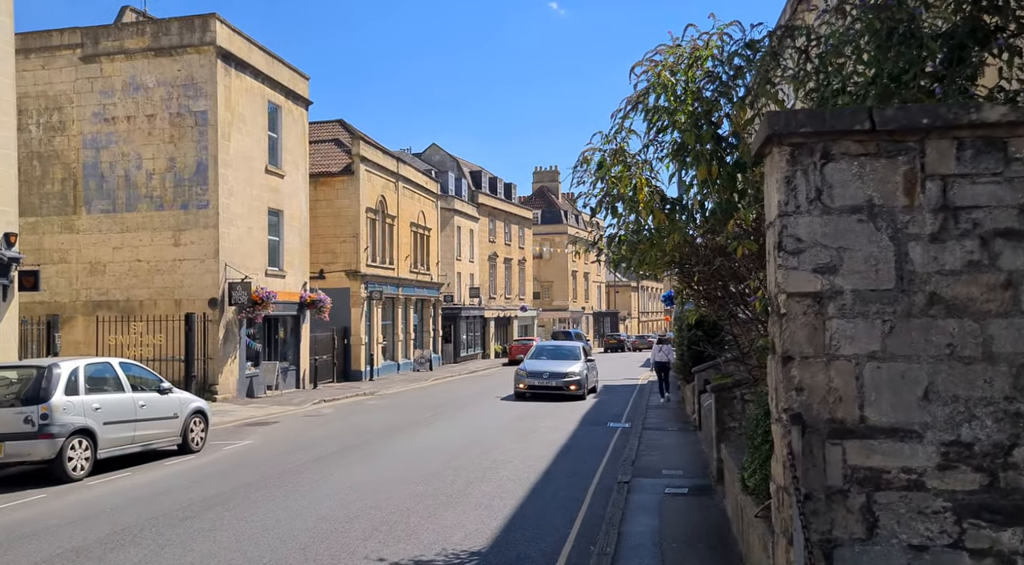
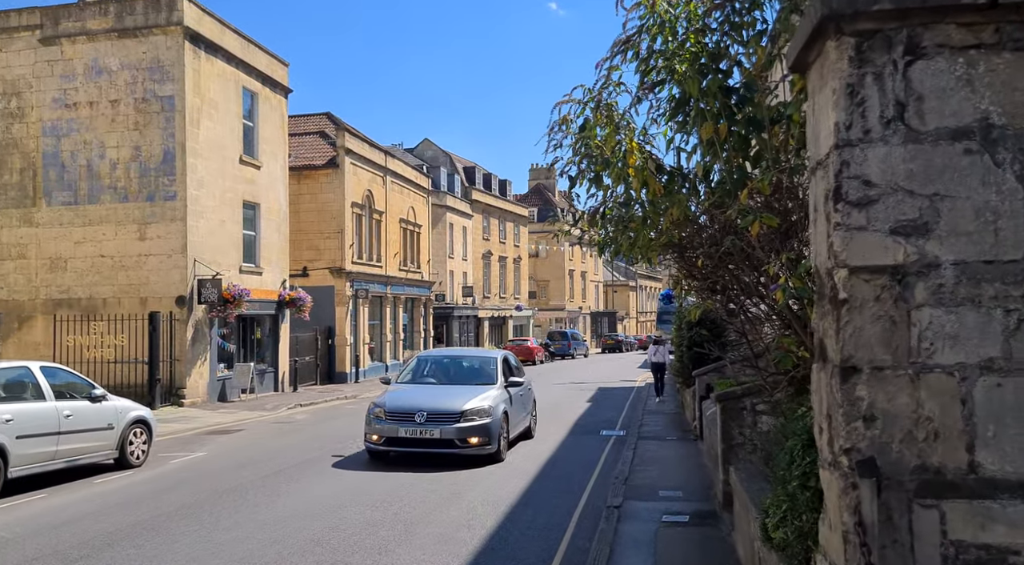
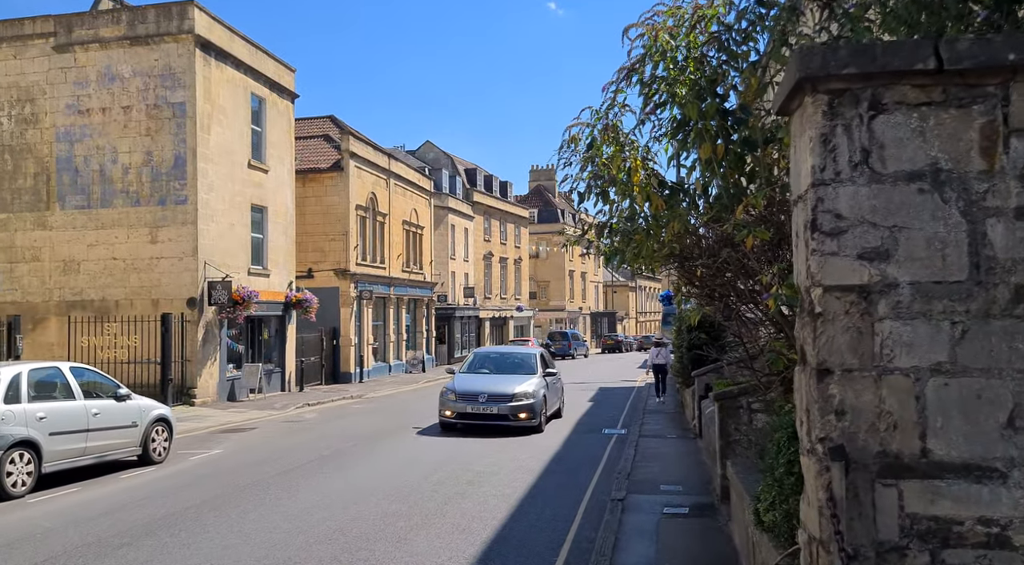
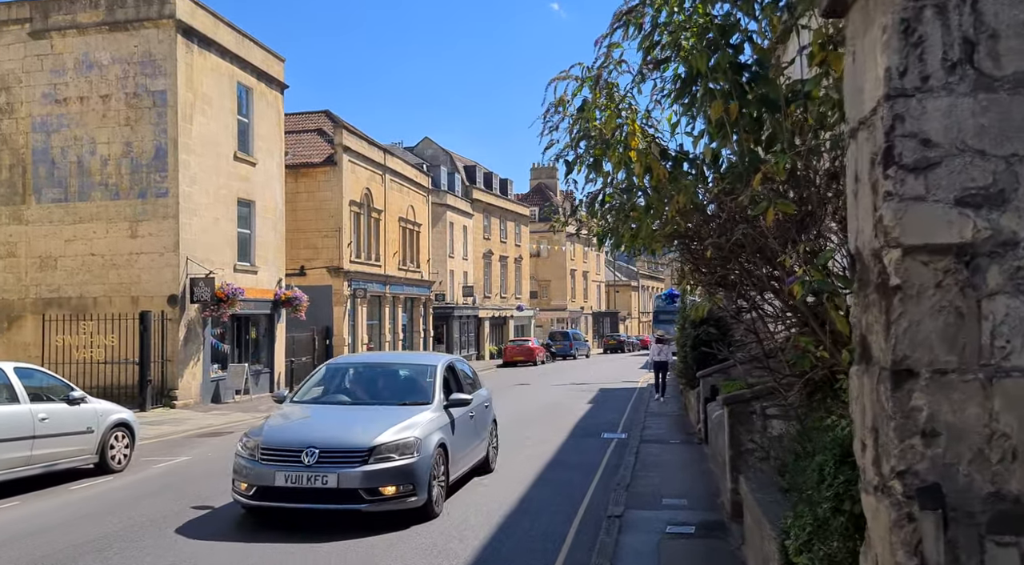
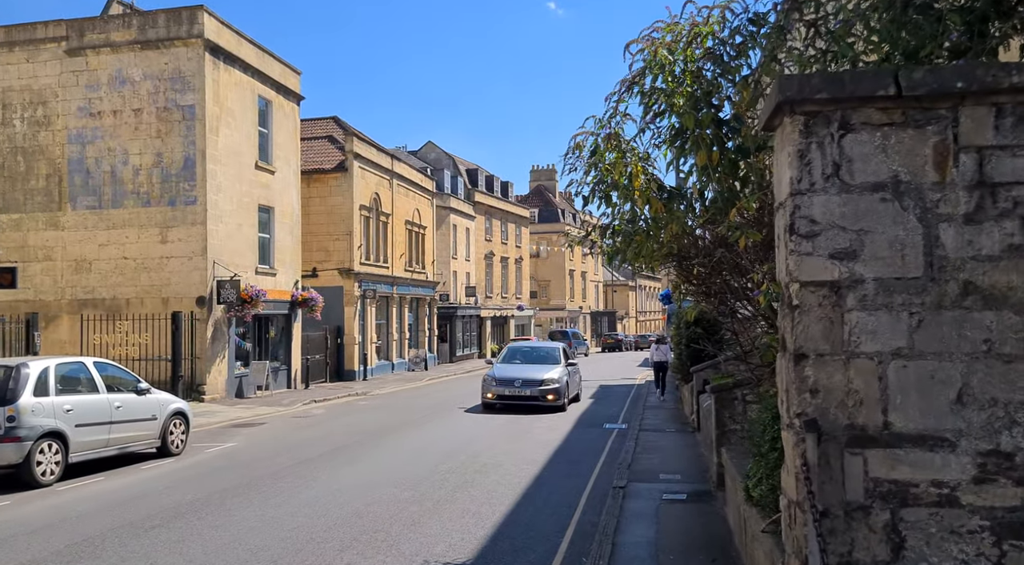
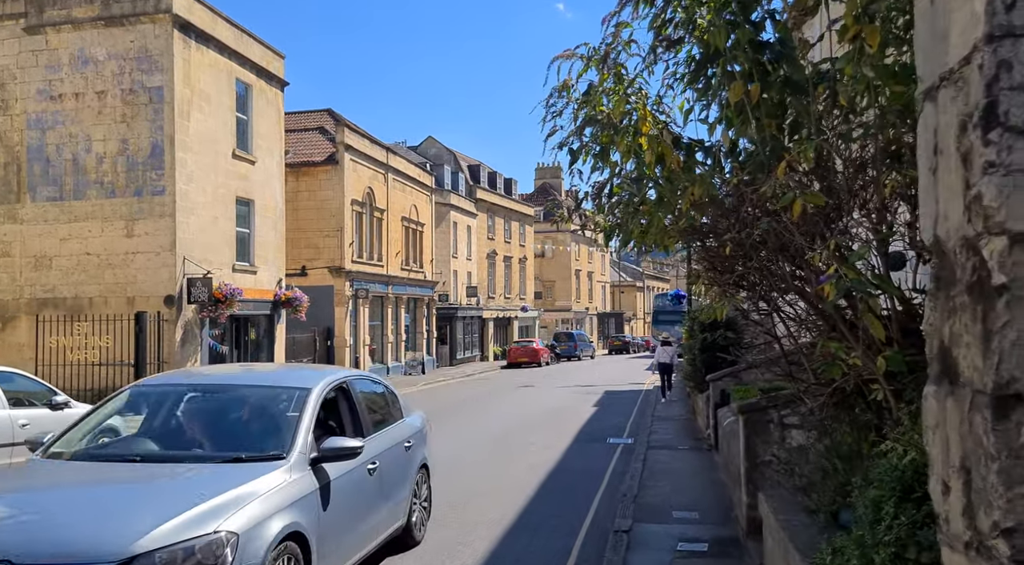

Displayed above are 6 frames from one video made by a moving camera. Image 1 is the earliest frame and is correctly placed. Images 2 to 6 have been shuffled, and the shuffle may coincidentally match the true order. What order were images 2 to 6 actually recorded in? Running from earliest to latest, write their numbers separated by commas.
5, 3, 2, 4, 6
